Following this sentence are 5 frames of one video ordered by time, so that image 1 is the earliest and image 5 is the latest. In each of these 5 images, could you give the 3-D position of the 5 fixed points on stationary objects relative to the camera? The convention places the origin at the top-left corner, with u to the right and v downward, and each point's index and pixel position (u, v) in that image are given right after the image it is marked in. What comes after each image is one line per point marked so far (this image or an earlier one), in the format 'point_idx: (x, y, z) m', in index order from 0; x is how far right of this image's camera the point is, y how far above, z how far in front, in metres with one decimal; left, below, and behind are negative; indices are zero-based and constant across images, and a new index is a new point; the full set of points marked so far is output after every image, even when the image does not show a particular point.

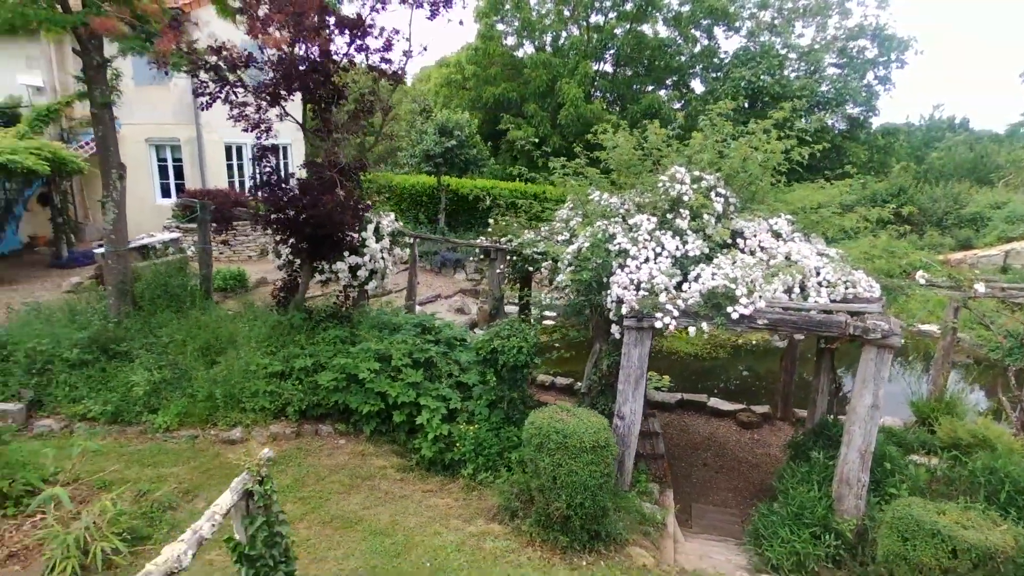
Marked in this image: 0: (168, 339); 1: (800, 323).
0: (-3.4, -0.5, +6.0) m
1: (+2.0, -0.2, +4.2) m
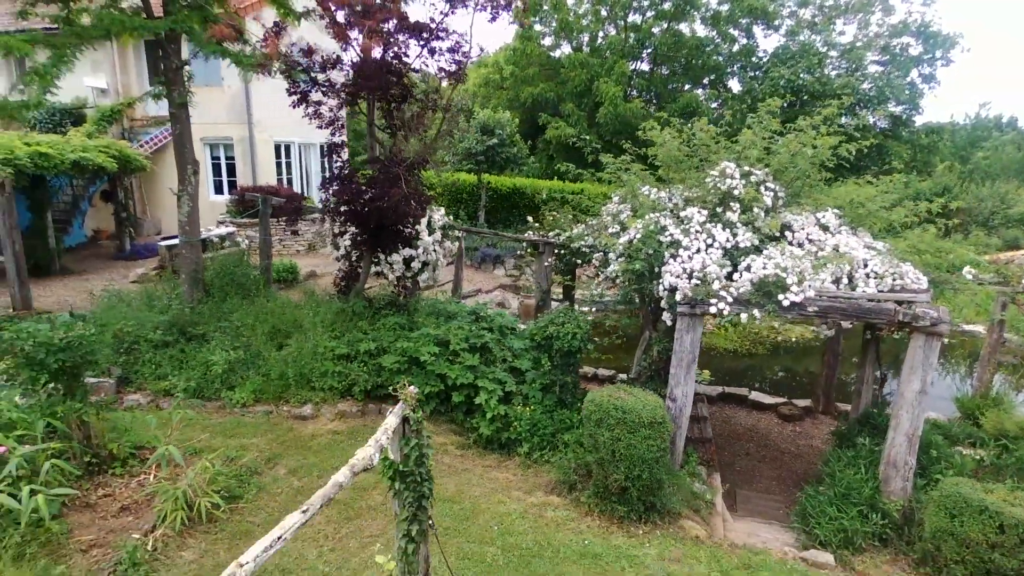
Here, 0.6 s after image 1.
0: (-2.9, -0.4, +6.4) m
1: (+2.4, -0.2, +4.4) m
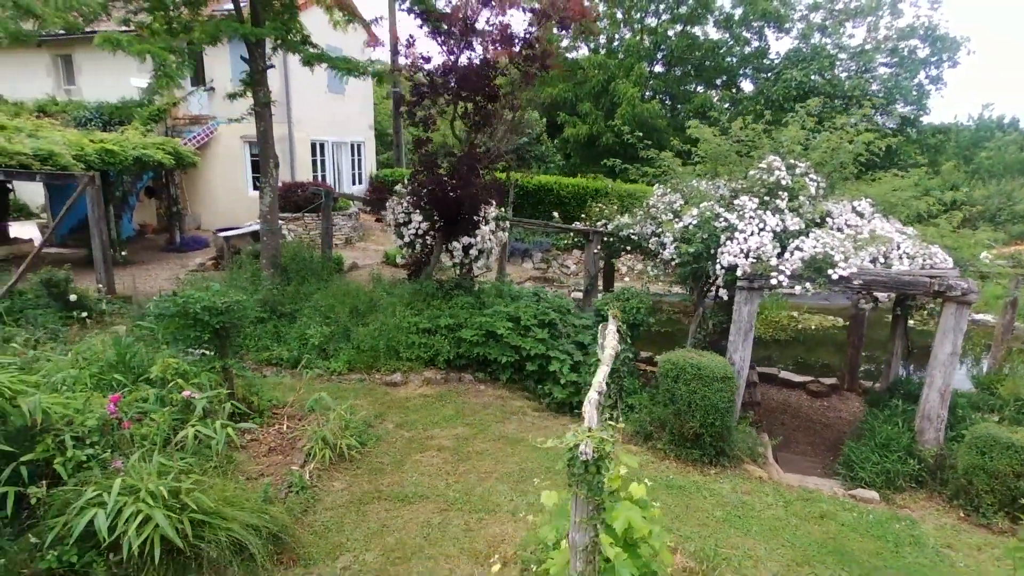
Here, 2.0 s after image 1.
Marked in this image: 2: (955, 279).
0: (-2.2, -0.2, +7.1) m
1: (+3.1, 0.0, +5.1) m
2: (+3.5, +0.1, +4.8) m
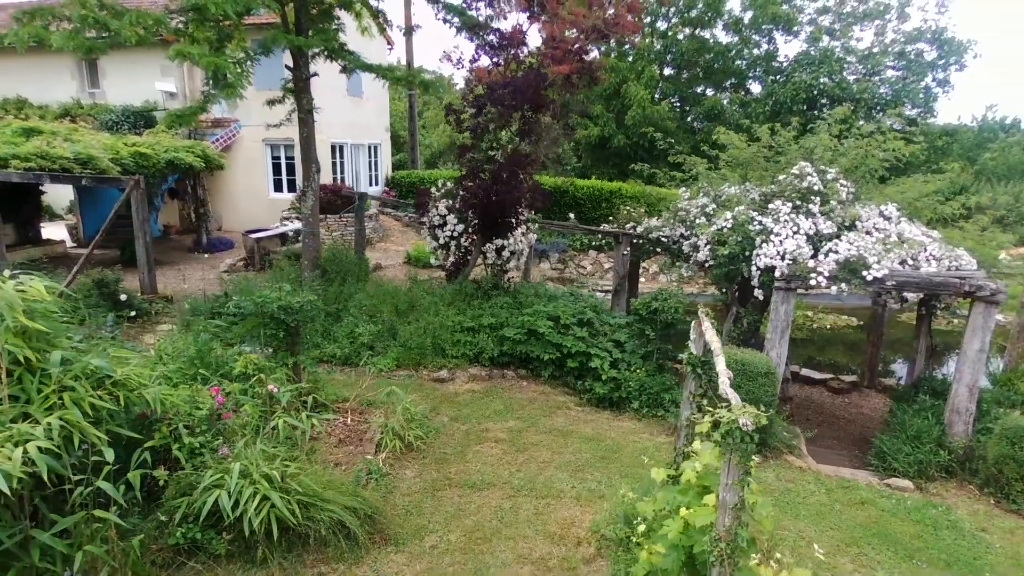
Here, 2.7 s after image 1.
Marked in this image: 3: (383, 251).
0: (-1.8, -0.2, +7.4) m
1: (+3.6, 0.0, +5.3) m
2: (+3.9, +0.1, +5.1) m
3: (-2.9, +0.8, +13.8) m
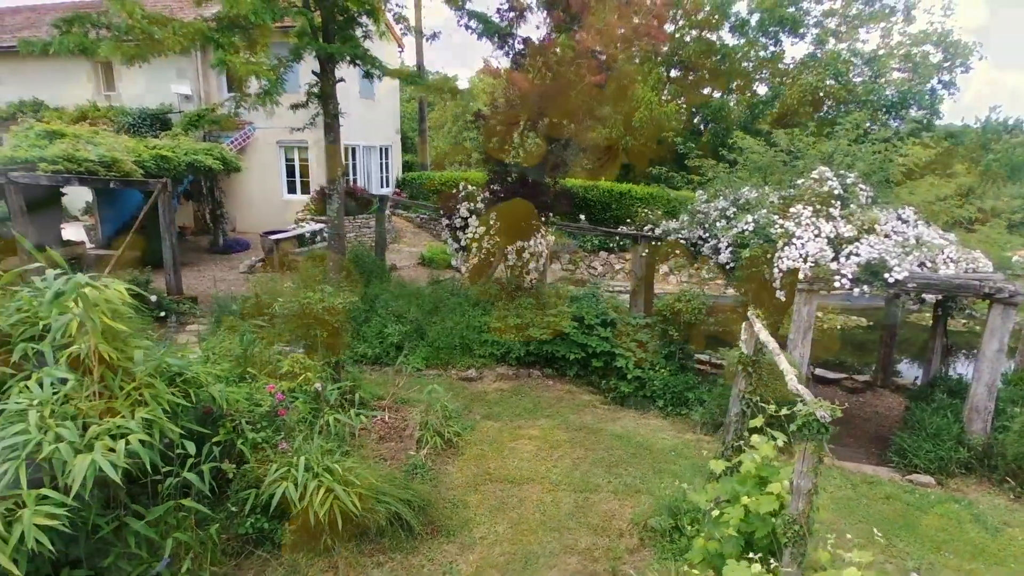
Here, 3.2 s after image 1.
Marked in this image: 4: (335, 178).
0: (-1.5, -0.2, +7.5) m
1: (+3.9, 0.0, +5.5) m
2: (+4.2, 0.0, +5.2) m
3: (-2.7, +0.8, +14.0) m
4: (-2.4, +1.5, +8.1) m
